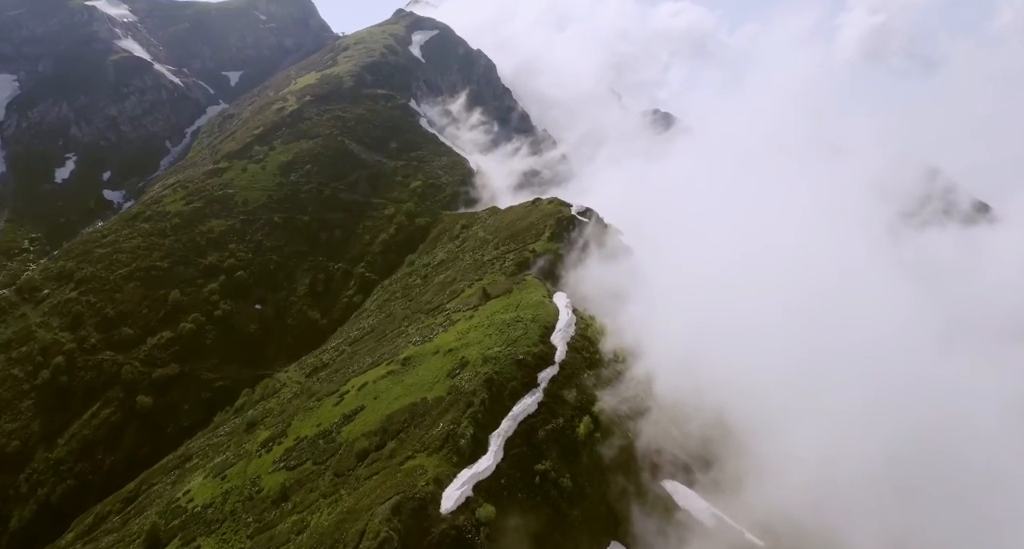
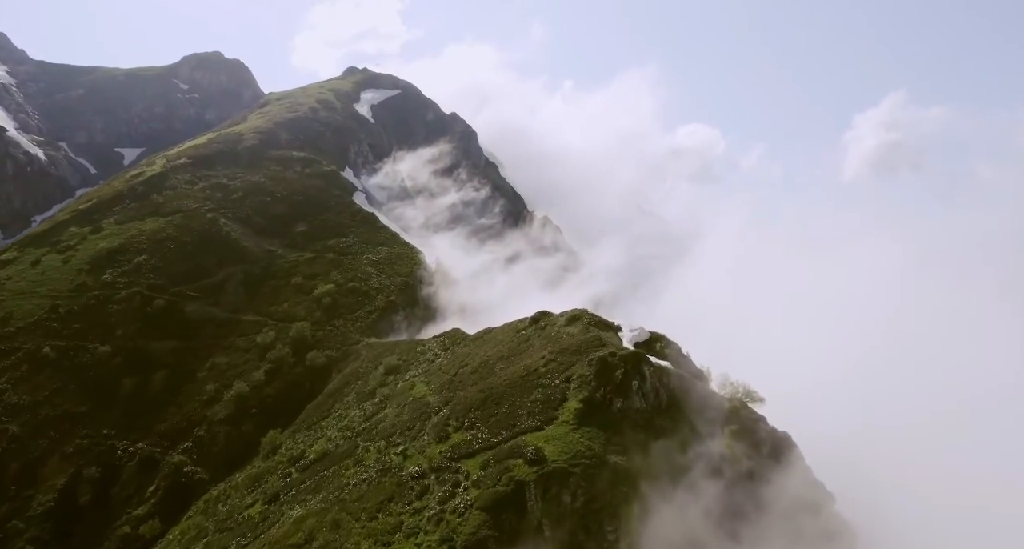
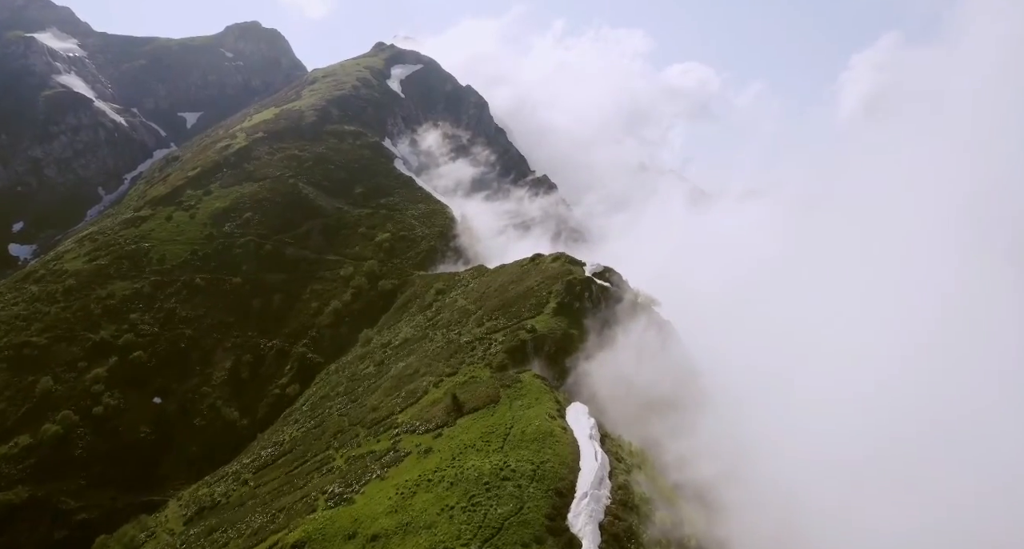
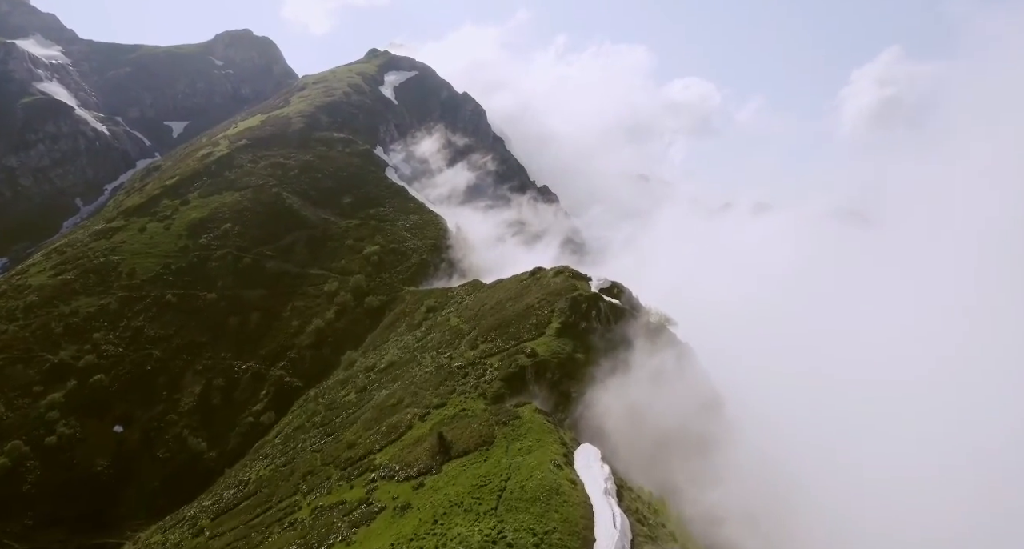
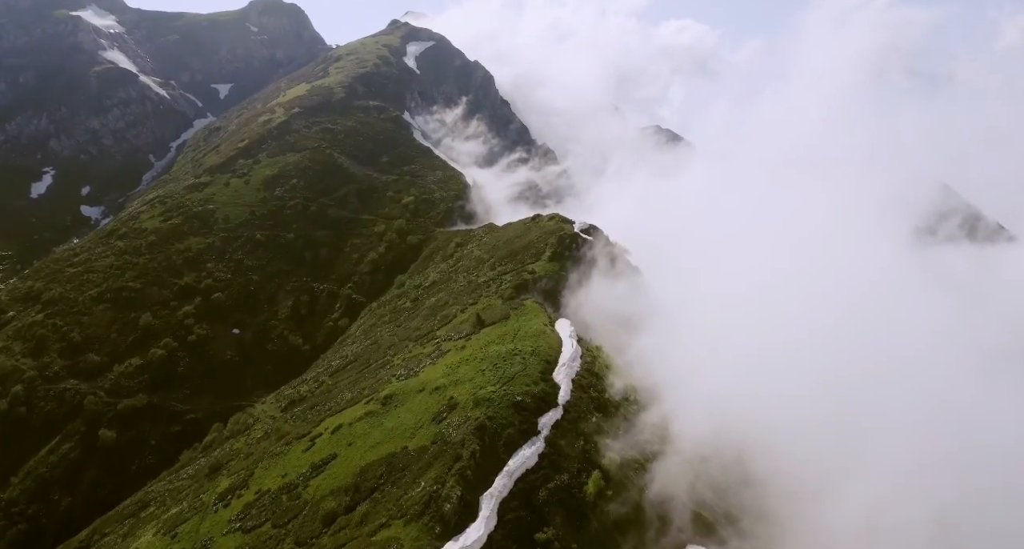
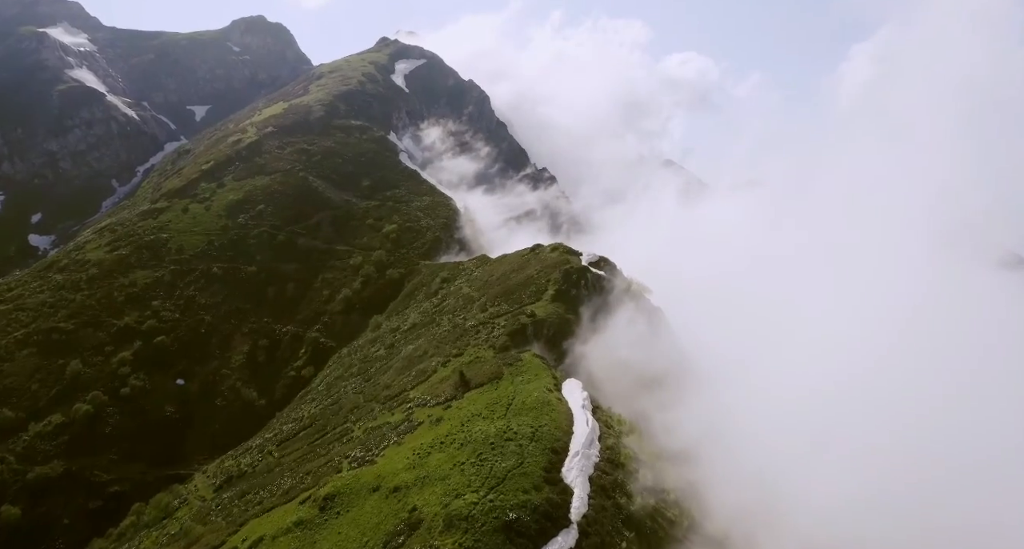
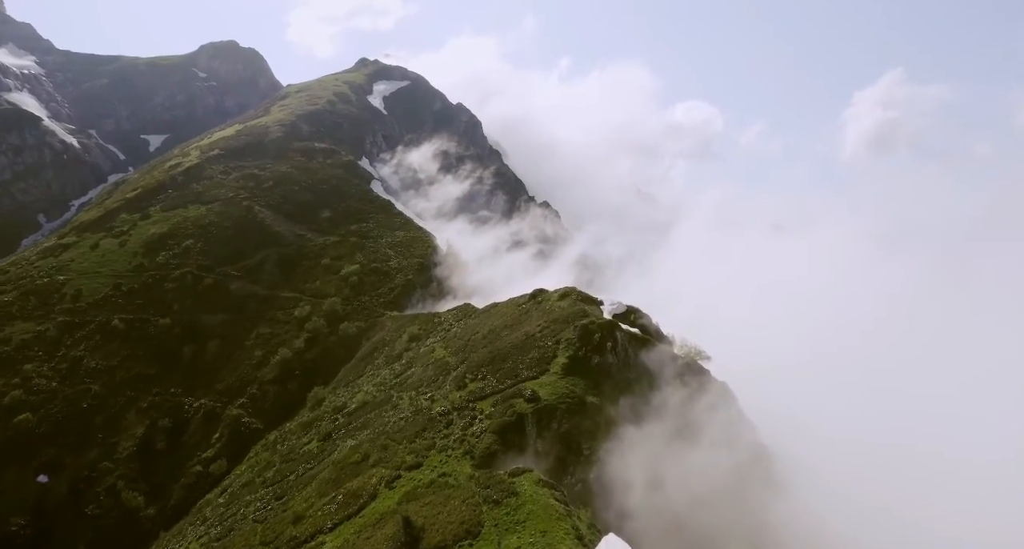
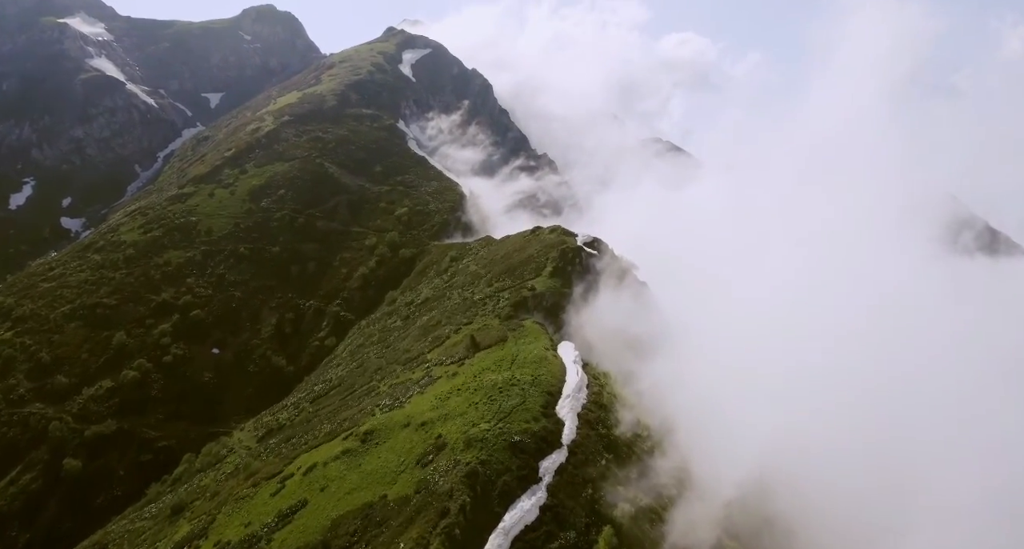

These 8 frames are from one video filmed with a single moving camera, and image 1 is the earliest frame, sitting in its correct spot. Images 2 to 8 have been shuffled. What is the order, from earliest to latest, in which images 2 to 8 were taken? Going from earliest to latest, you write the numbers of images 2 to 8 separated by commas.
5, 8, 6, 3, 4, 7, 2
